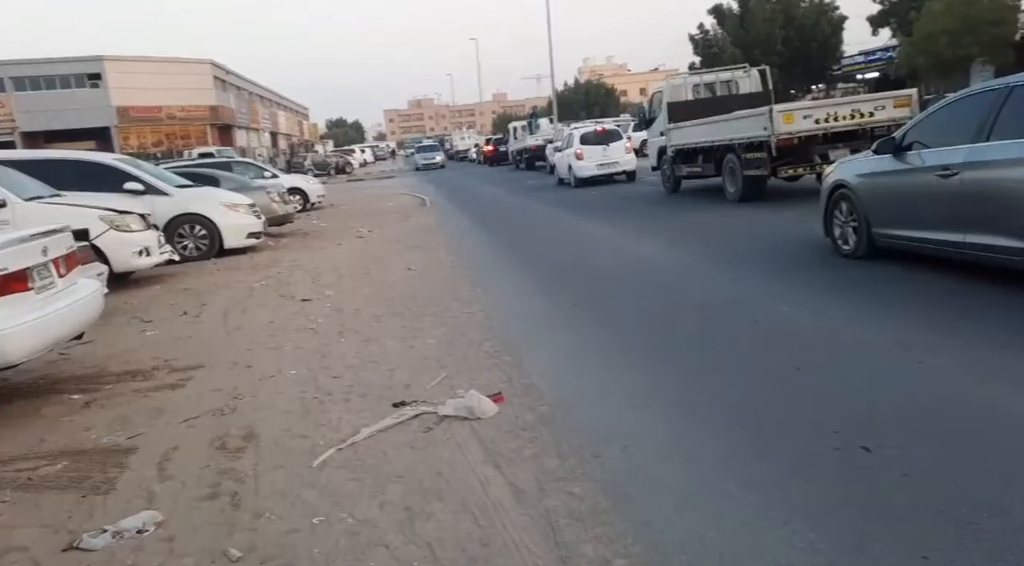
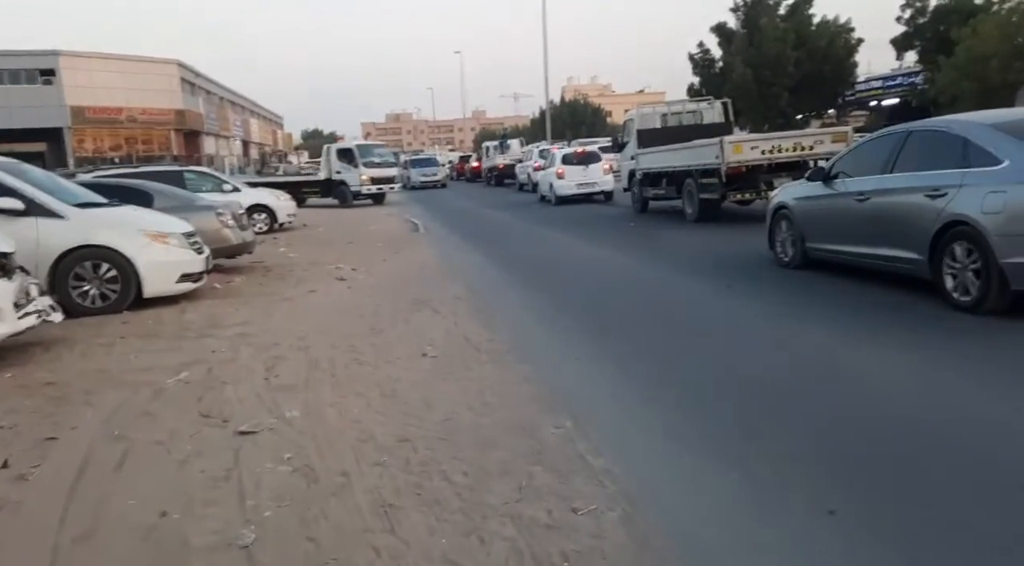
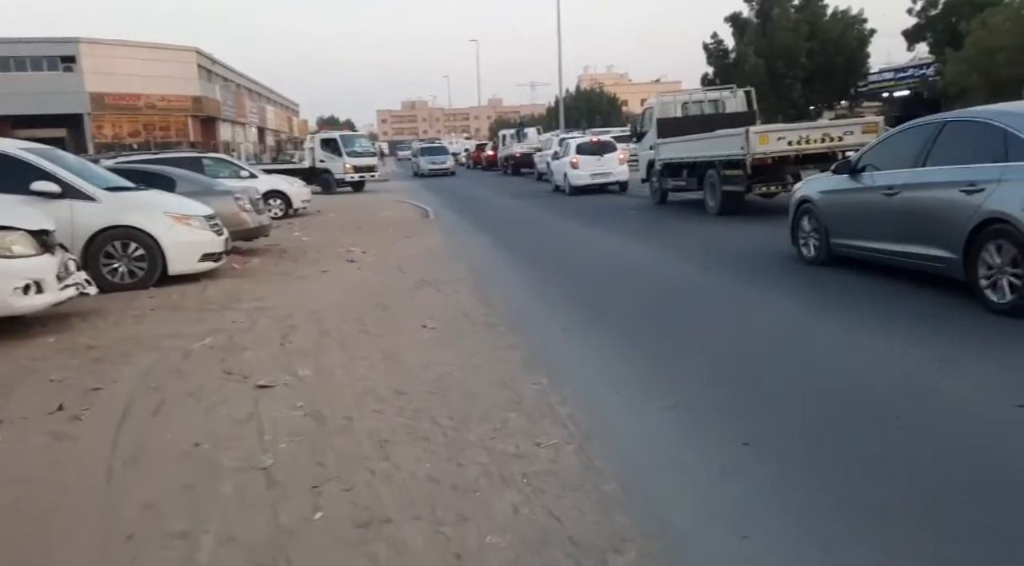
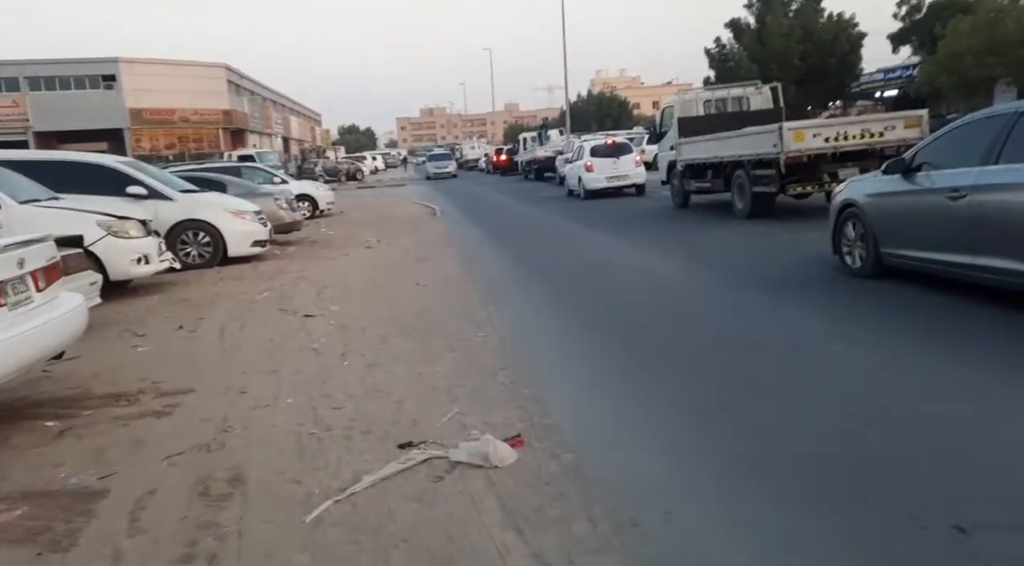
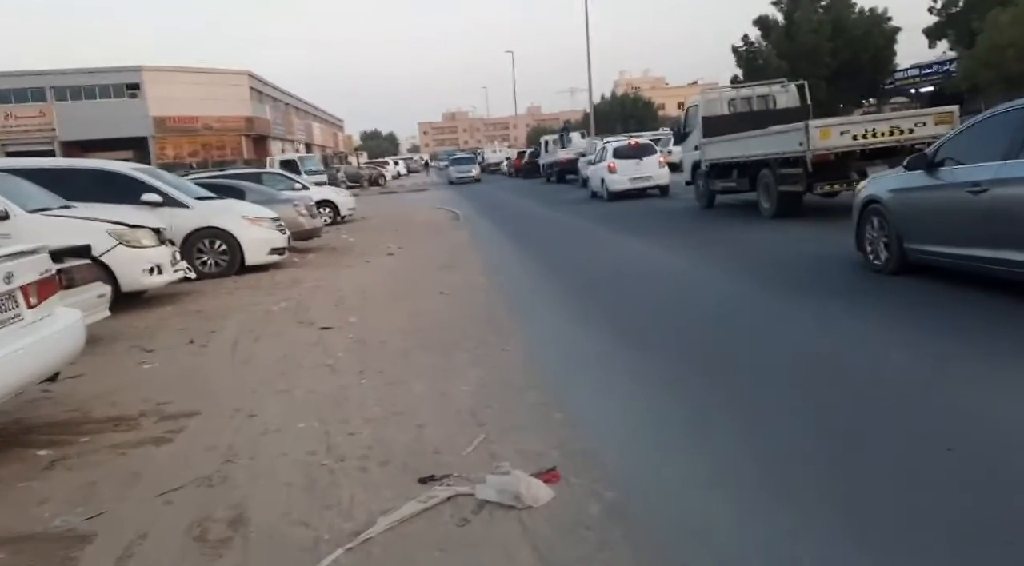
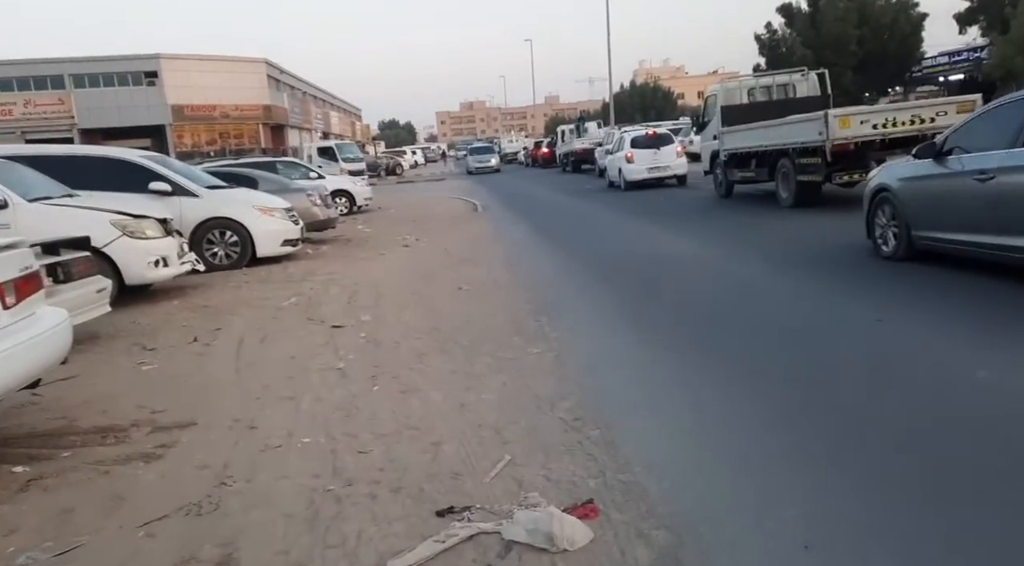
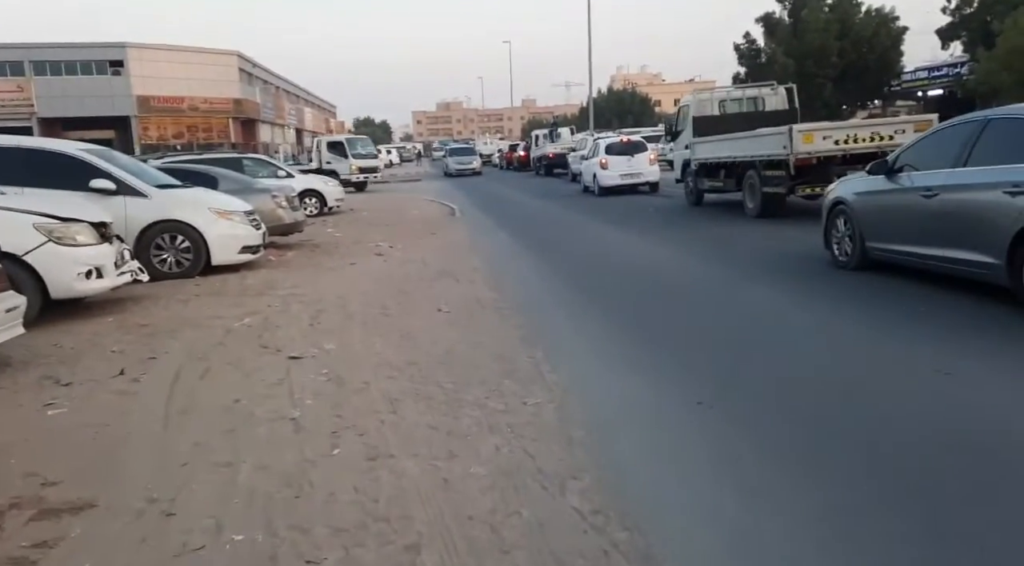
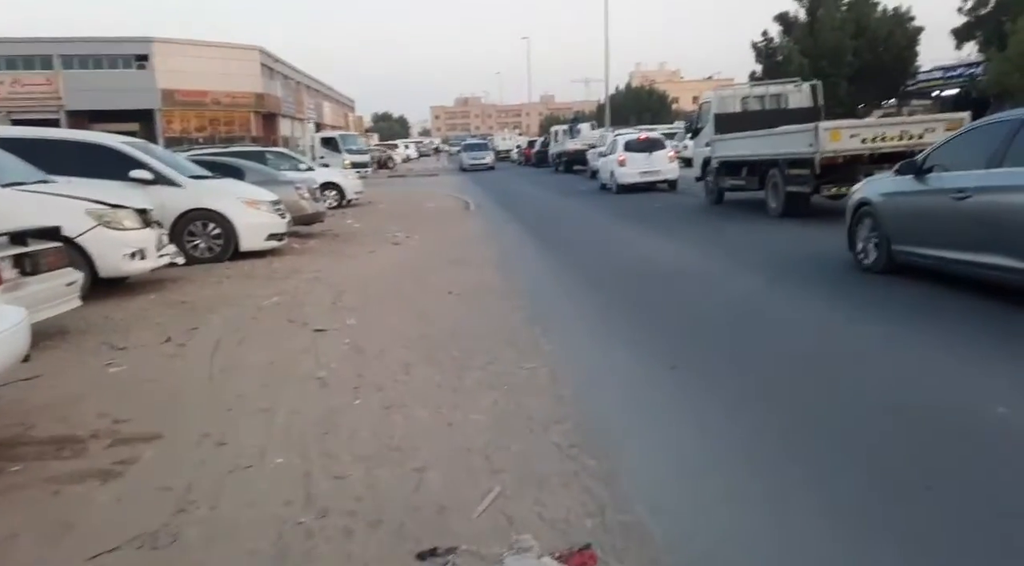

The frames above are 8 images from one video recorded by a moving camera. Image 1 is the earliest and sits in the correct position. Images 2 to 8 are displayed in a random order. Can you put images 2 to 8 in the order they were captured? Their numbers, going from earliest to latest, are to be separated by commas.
4, 5, 6, 8, 7, 3, 2
